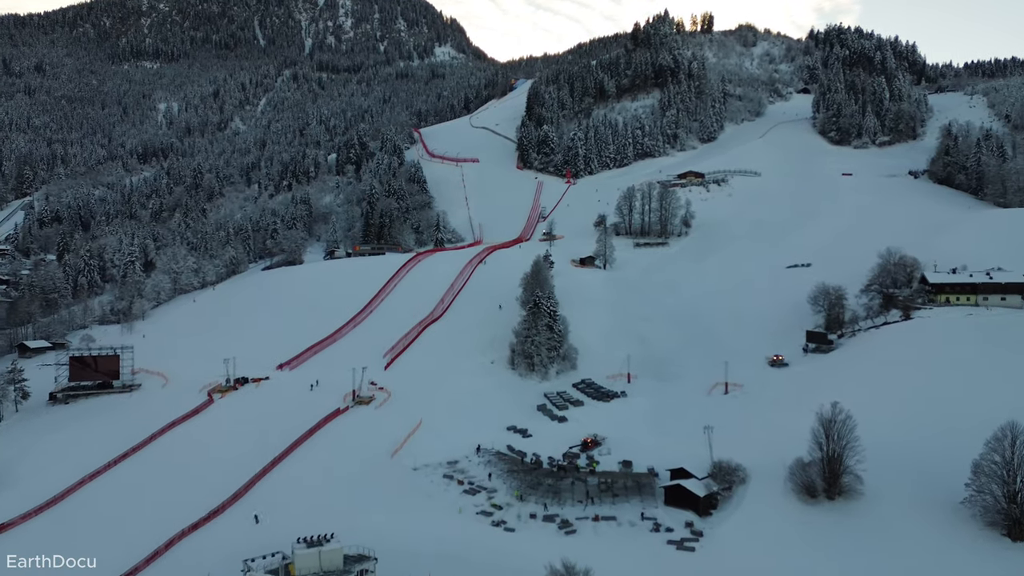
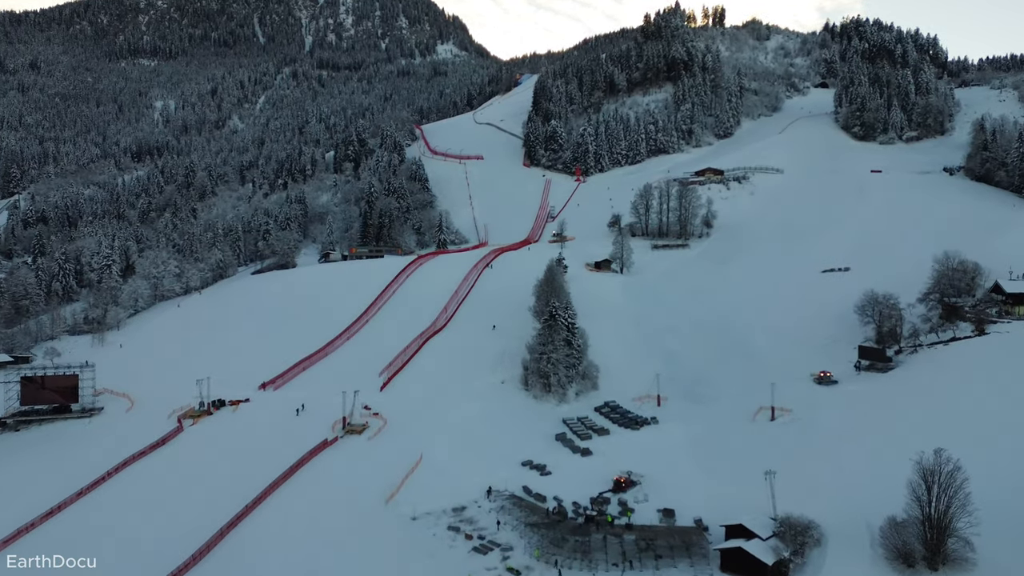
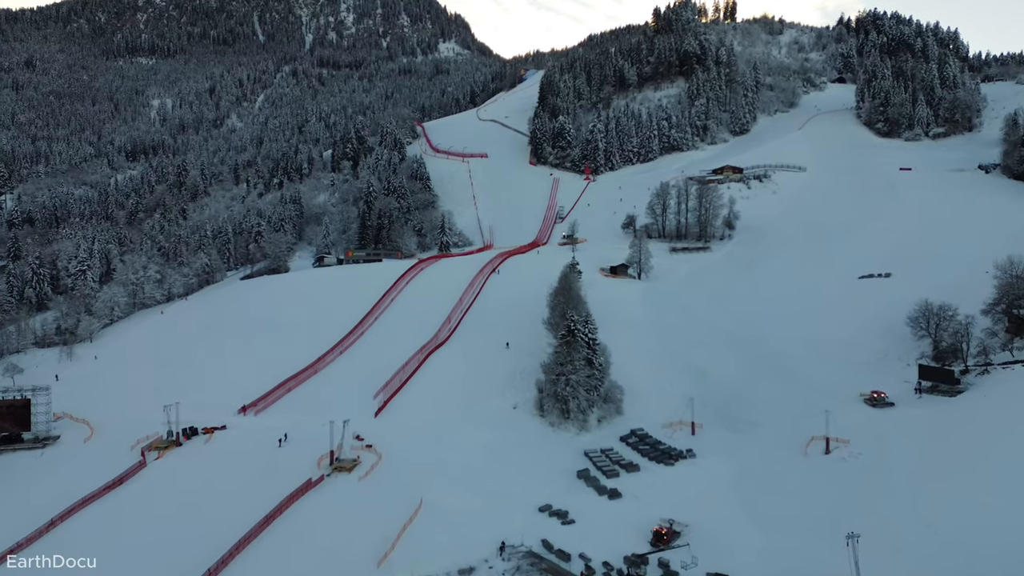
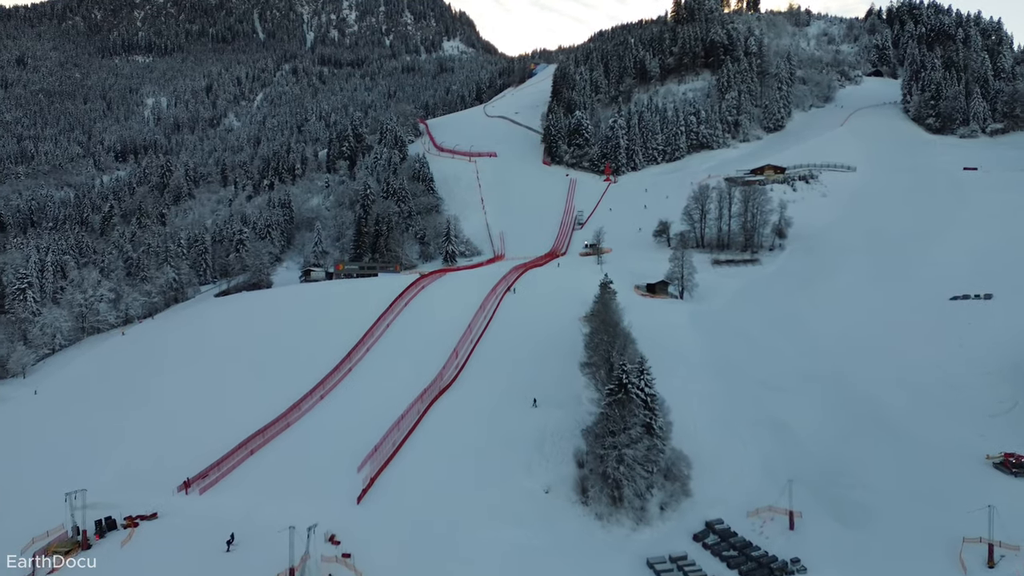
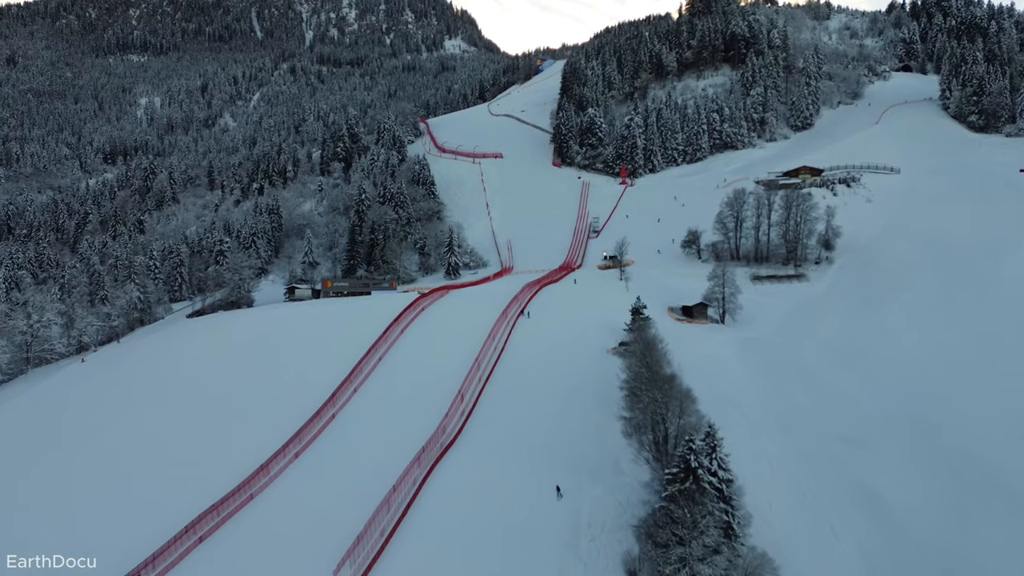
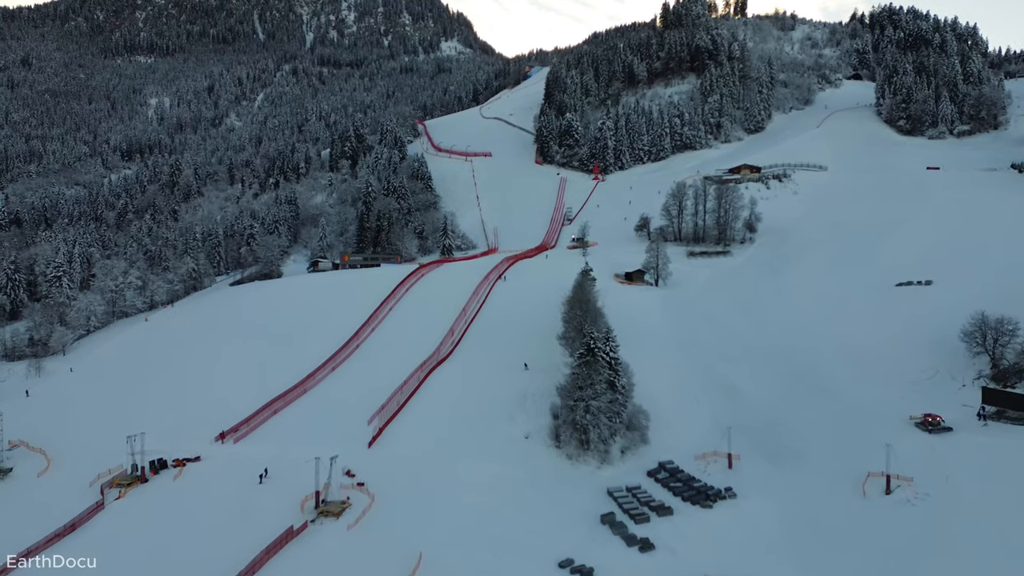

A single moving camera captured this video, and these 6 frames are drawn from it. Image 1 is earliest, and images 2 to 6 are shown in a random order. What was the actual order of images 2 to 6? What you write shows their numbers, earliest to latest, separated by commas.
2, 3, 6, 4, 5
